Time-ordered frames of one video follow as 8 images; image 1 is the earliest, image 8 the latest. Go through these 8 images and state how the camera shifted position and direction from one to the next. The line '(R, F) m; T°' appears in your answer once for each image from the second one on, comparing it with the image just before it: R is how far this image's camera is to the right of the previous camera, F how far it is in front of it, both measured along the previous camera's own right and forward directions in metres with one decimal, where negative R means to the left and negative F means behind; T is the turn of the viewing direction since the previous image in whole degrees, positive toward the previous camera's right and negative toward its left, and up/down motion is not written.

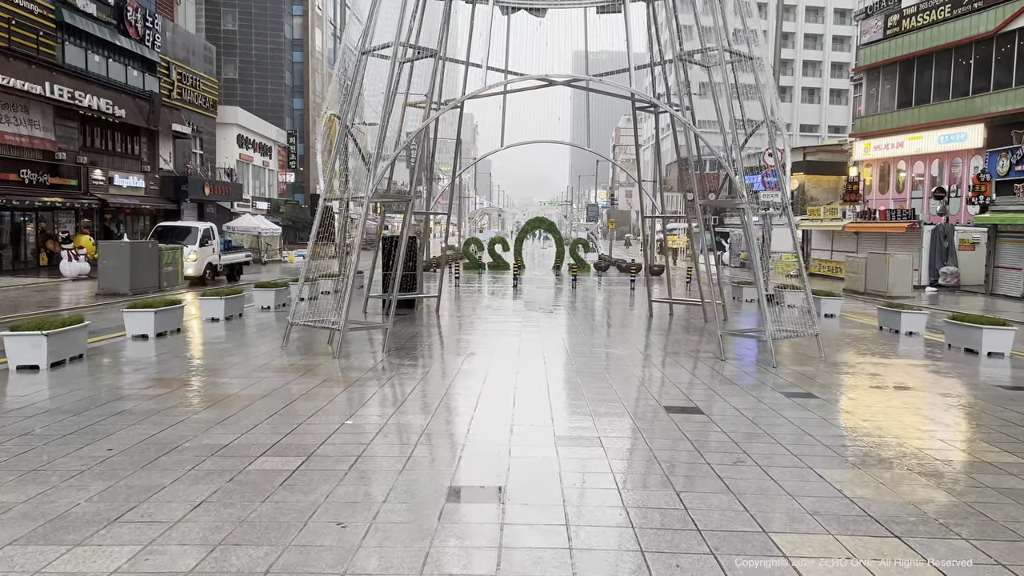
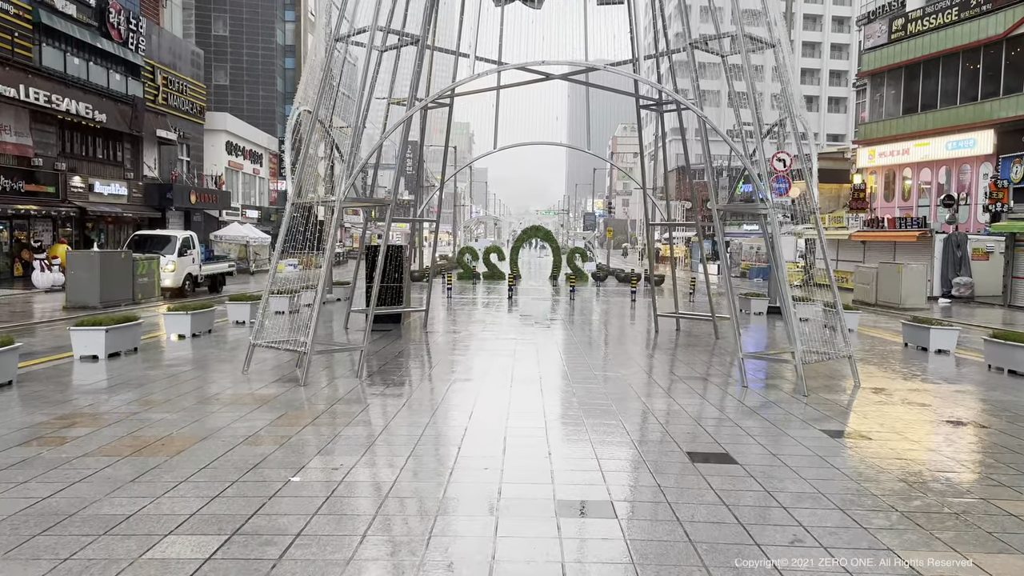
(0.0, +1.3) m; 0°
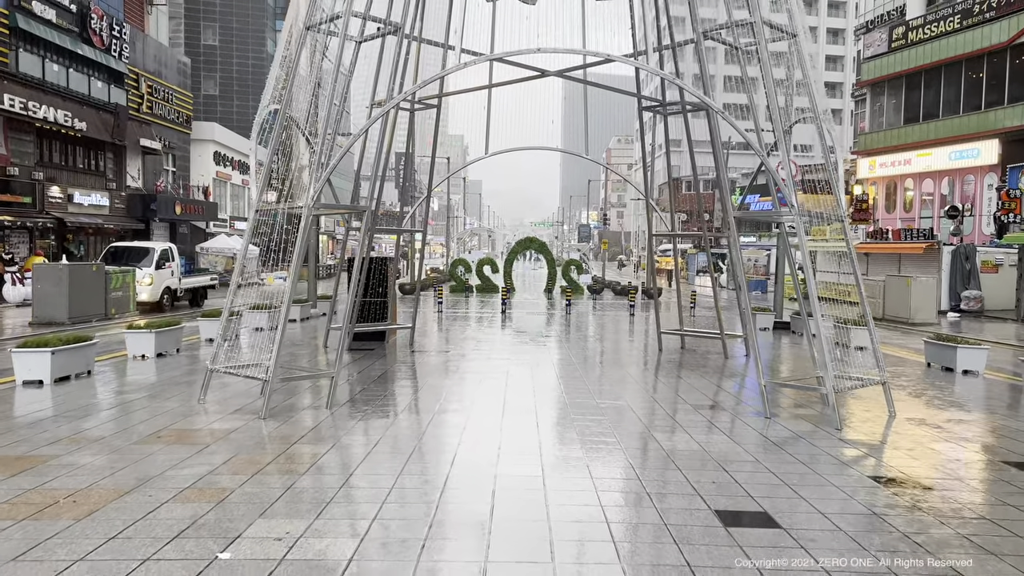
(0.0, +1.1) m; 0°
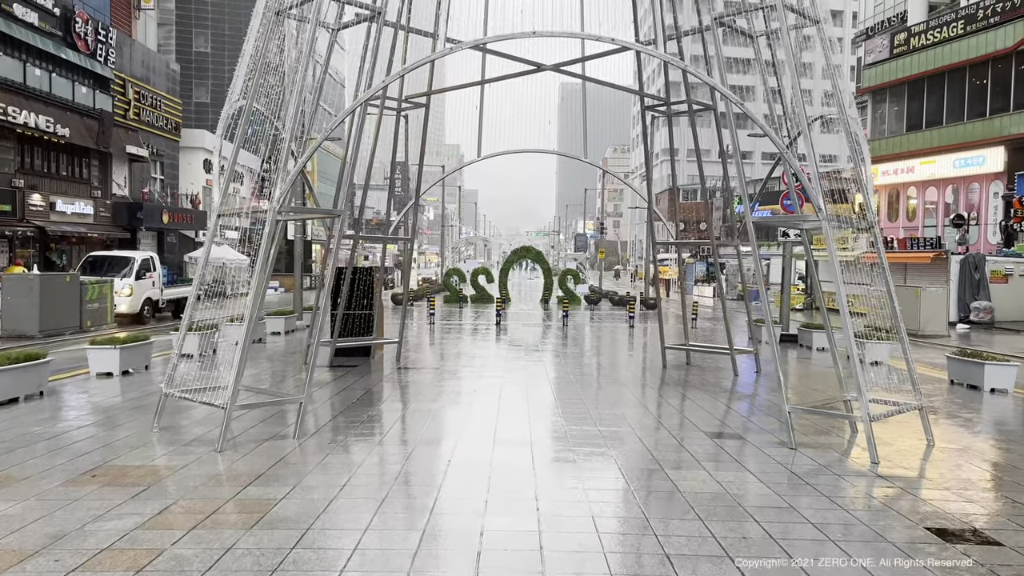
(0.0, +0.9) m; 0°
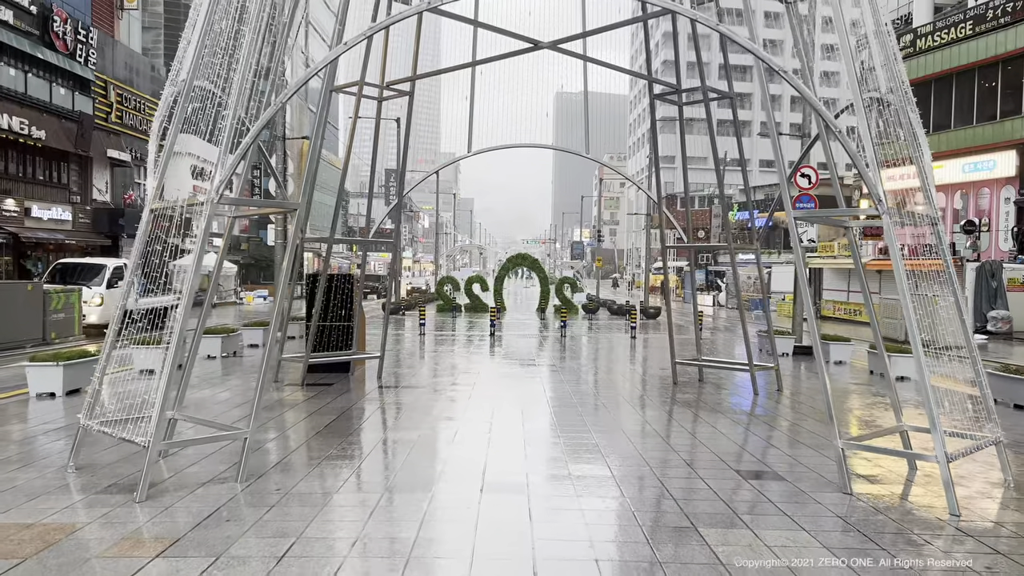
(0.0, +1.3) m; 0°
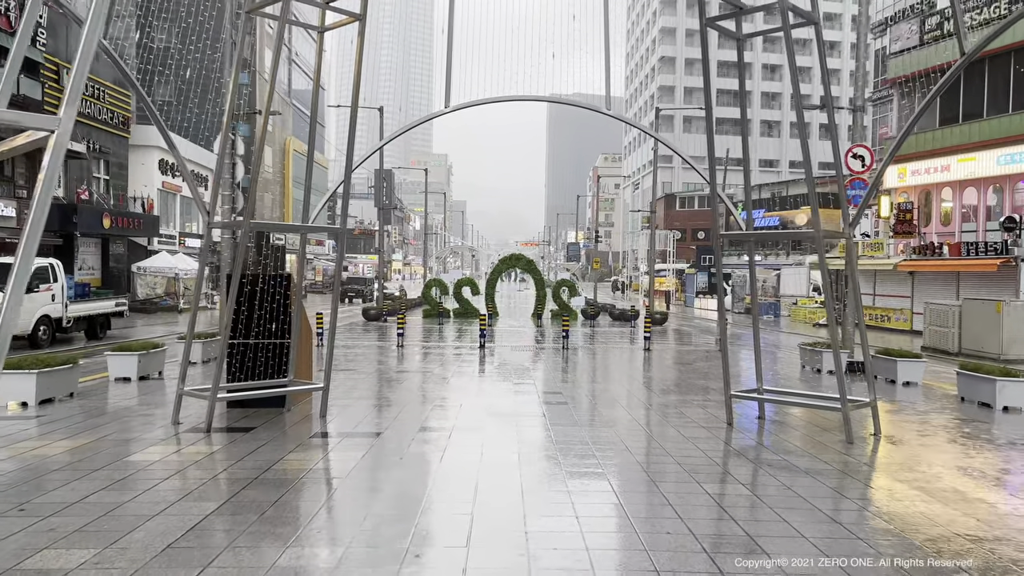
(0.0, +3.2) m; 0°
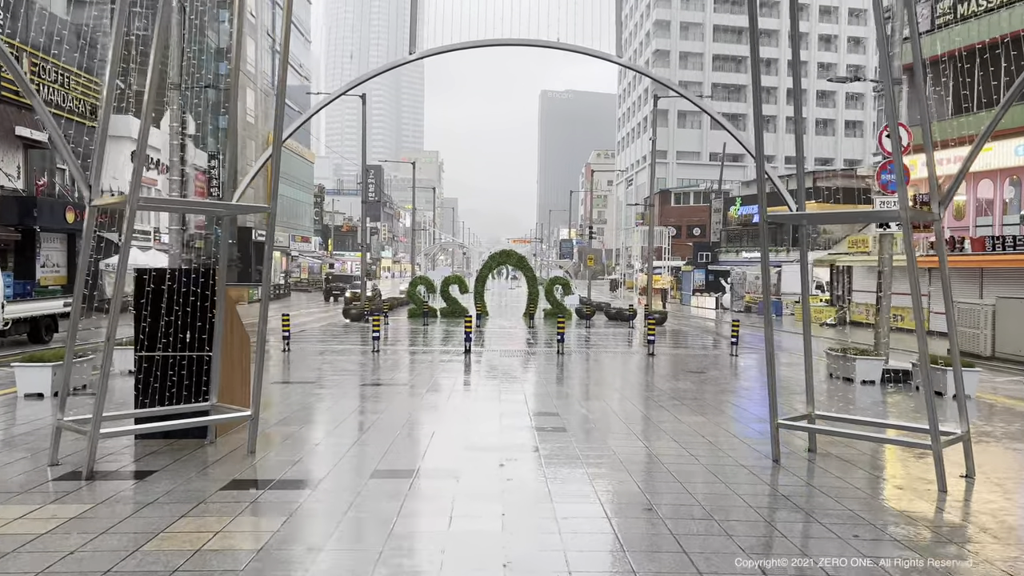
(+0.1, +2.0) m; +1°
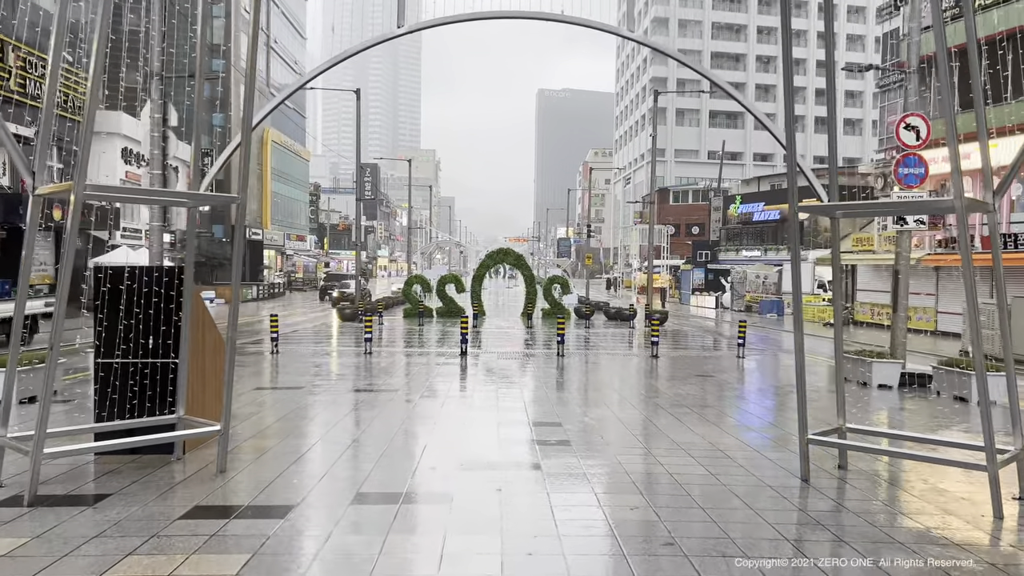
(0.0, +0.7) m; 0°
